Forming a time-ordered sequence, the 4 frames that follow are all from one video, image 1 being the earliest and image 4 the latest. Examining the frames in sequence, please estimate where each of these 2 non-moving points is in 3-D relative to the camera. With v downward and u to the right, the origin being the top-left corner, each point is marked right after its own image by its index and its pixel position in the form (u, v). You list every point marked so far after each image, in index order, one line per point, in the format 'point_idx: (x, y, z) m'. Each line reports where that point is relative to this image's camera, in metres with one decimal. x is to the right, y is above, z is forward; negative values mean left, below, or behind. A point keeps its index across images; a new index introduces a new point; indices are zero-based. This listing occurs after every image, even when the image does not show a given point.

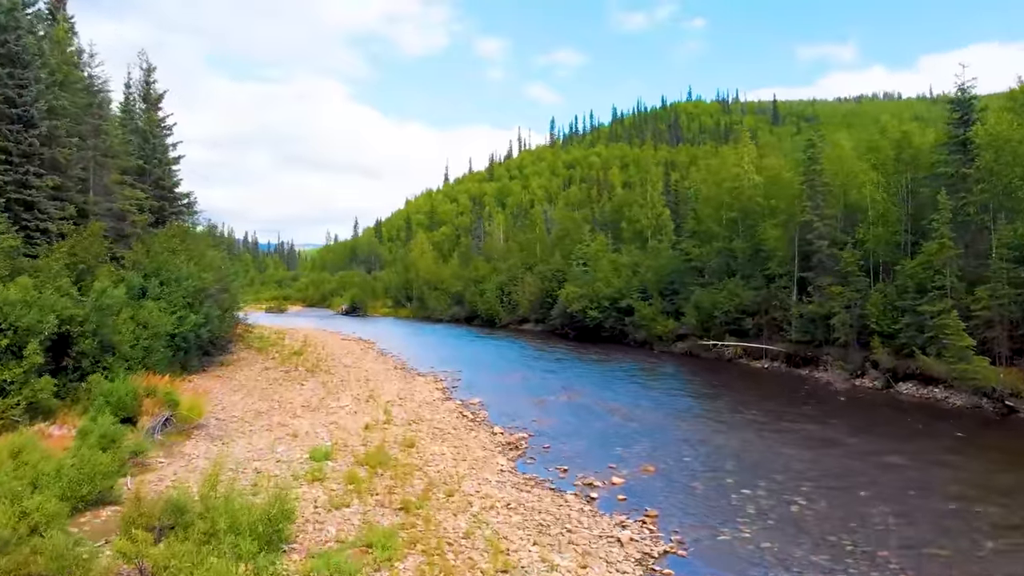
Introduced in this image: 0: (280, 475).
0: (-6.3, -5.1, +15.9) m
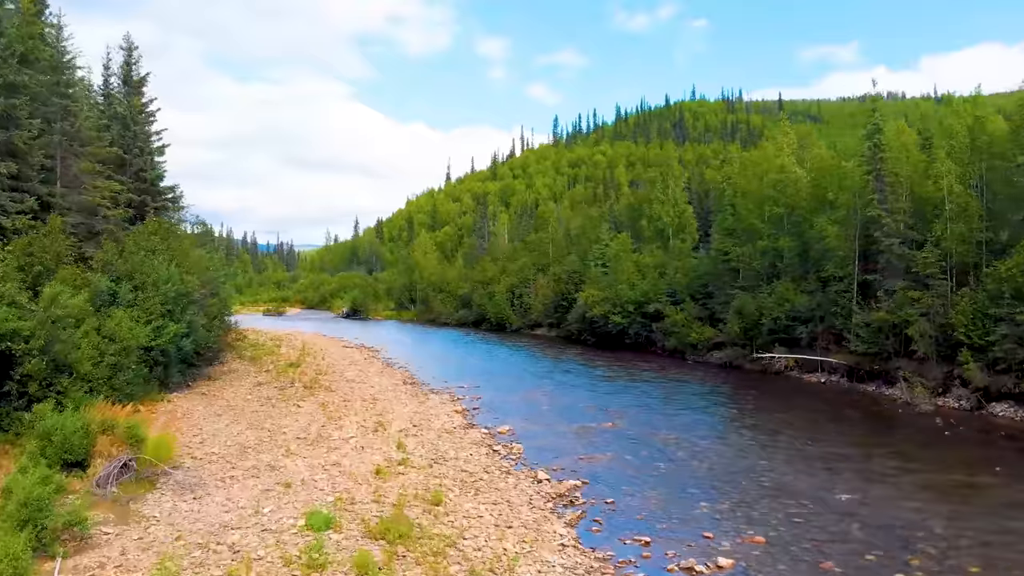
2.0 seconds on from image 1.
0: (-4.9, -5.3, +11.6) m
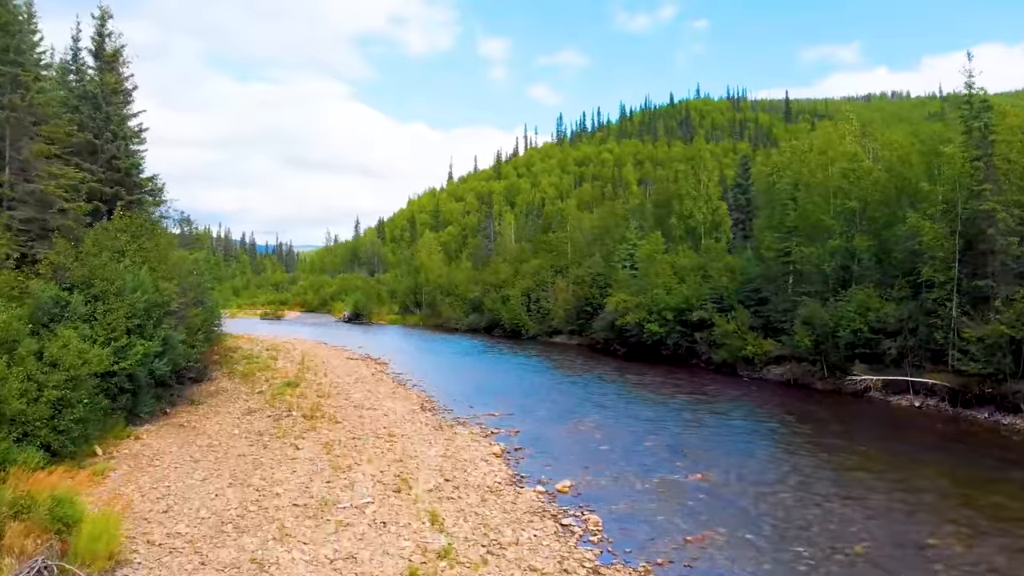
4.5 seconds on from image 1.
0: (-3.0, -5.7, +6.3) m
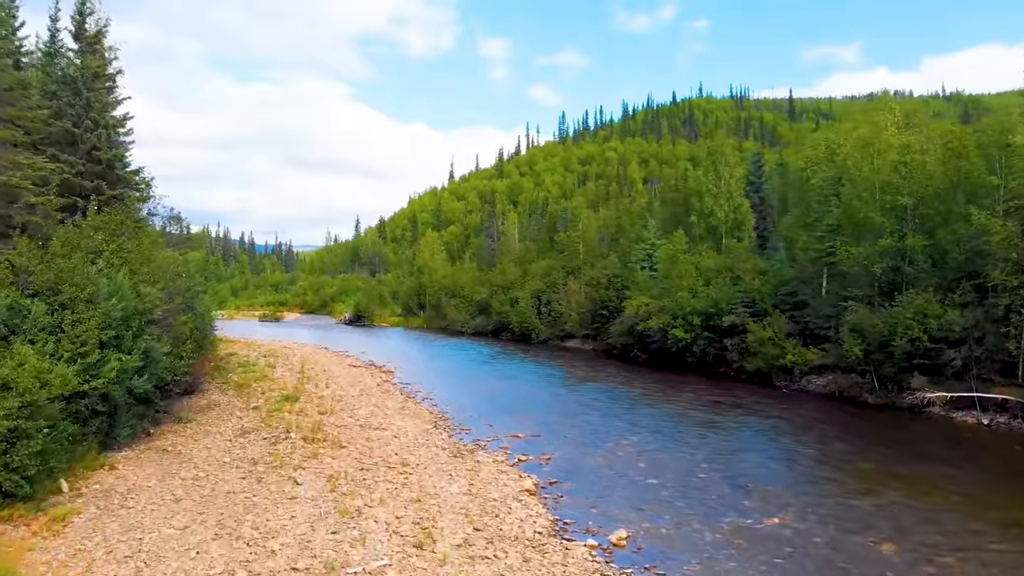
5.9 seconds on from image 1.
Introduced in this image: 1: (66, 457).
0: (-2.0, -5.9, +3.3) m
1: (-13.3, -5.1, +17.4) m
